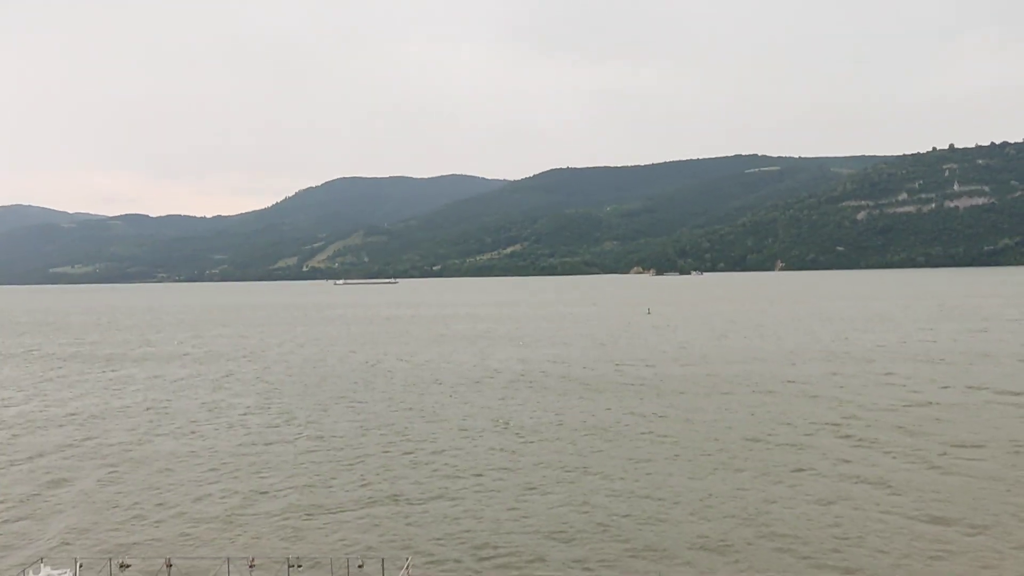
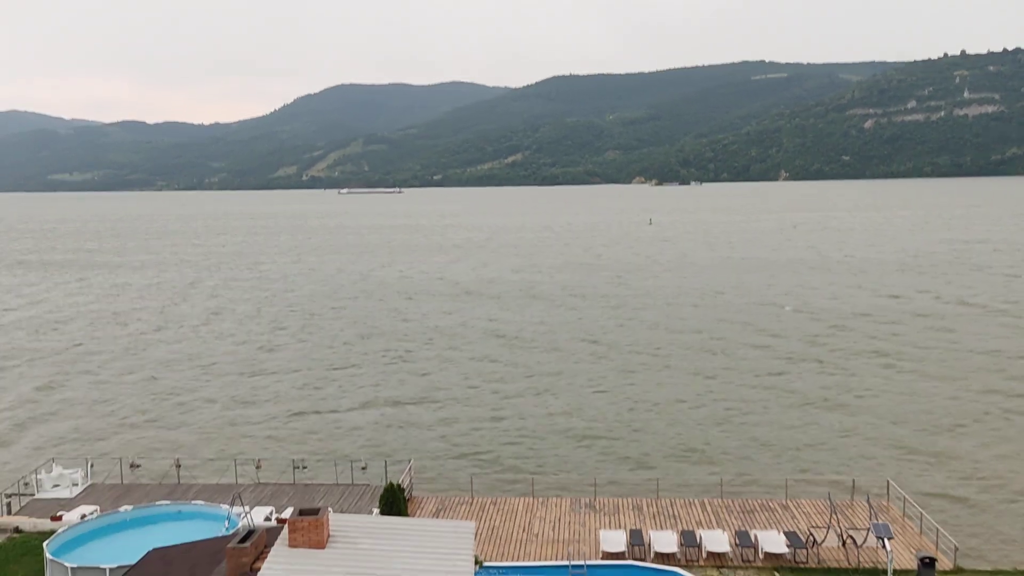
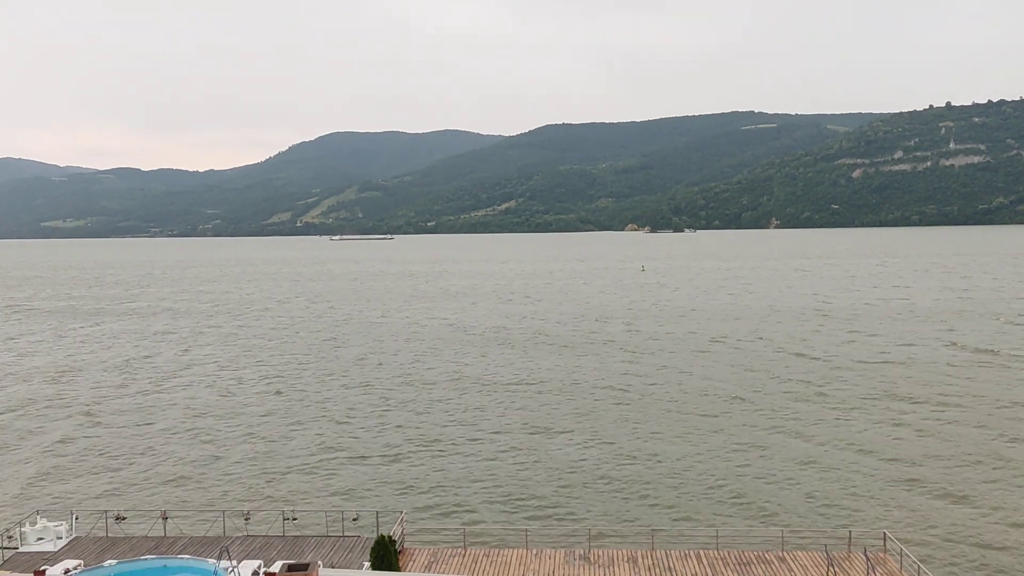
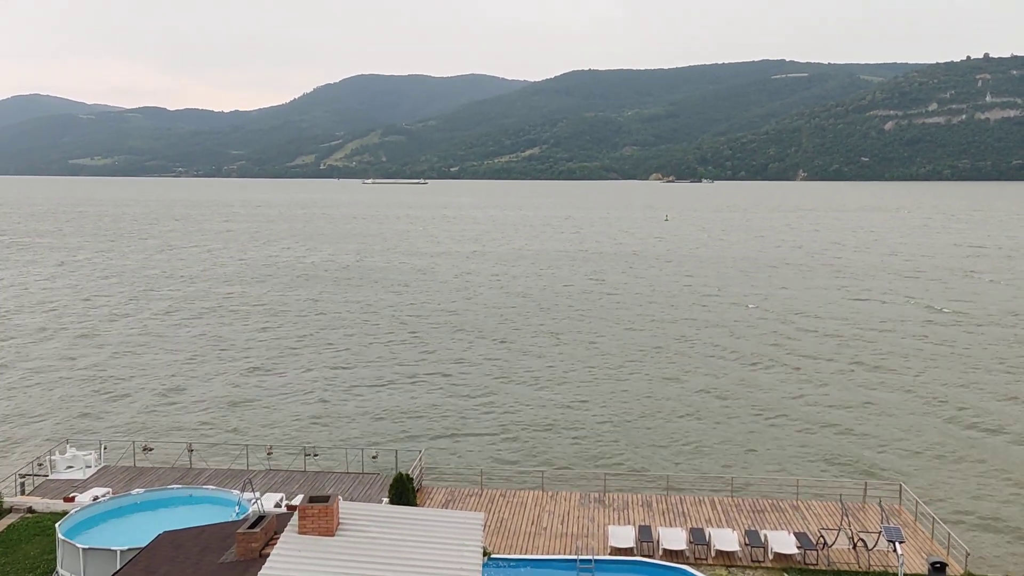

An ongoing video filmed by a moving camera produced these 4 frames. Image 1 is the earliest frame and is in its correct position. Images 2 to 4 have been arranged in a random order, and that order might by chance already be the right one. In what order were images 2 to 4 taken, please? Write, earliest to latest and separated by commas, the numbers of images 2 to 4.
3, 2, 4
